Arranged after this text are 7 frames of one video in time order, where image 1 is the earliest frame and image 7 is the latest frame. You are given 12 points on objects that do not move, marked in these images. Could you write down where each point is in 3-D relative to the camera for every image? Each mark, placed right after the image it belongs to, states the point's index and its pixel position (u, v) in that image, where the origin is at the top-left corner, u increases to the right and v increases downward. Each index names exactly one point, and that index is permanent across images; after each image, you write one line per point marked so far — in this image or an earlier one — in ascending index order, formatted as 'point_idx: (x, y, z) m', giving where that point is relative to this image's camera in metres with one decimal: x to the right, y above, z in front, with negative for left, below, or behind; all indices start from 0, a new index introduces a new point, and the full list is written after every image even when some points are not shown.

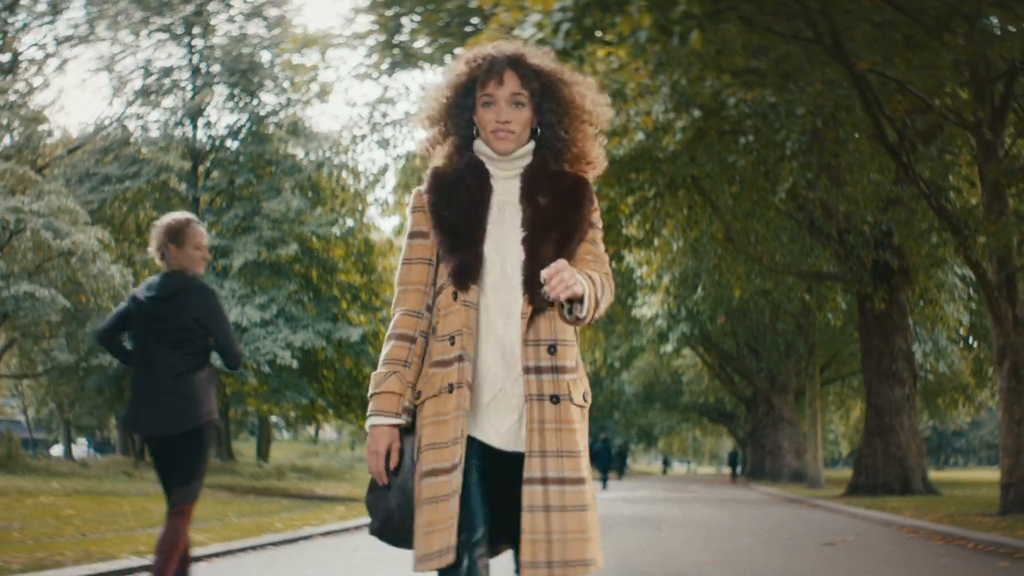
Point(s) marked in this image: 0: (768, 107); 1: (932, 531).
0: (+3.4, +2.4, +17.8) m
1: (+4.0, -2.3, +12.8) m
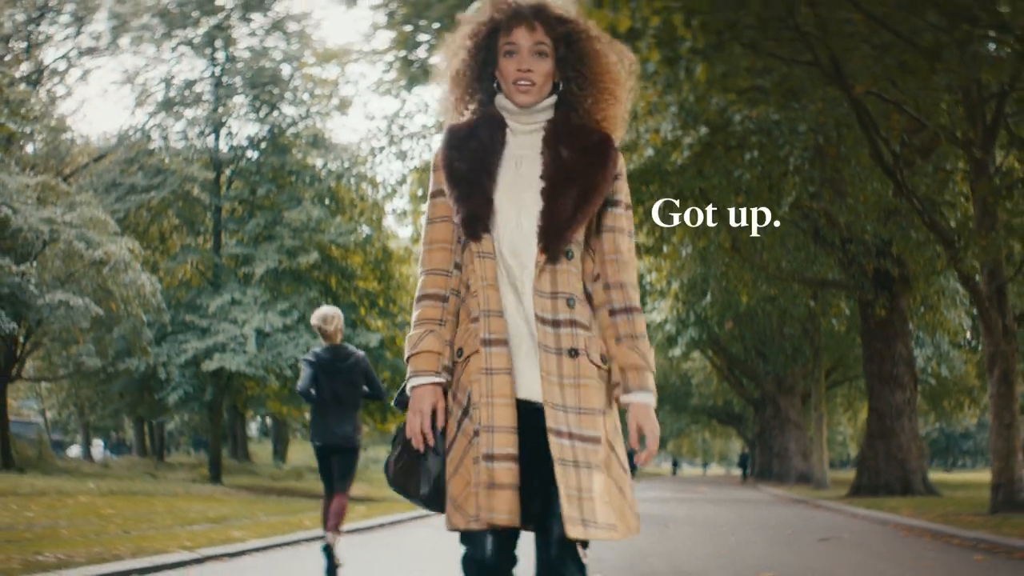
0: (+3.6, +2.3, +18.6) m
1: (+4.2, -2.4, +13.5) m
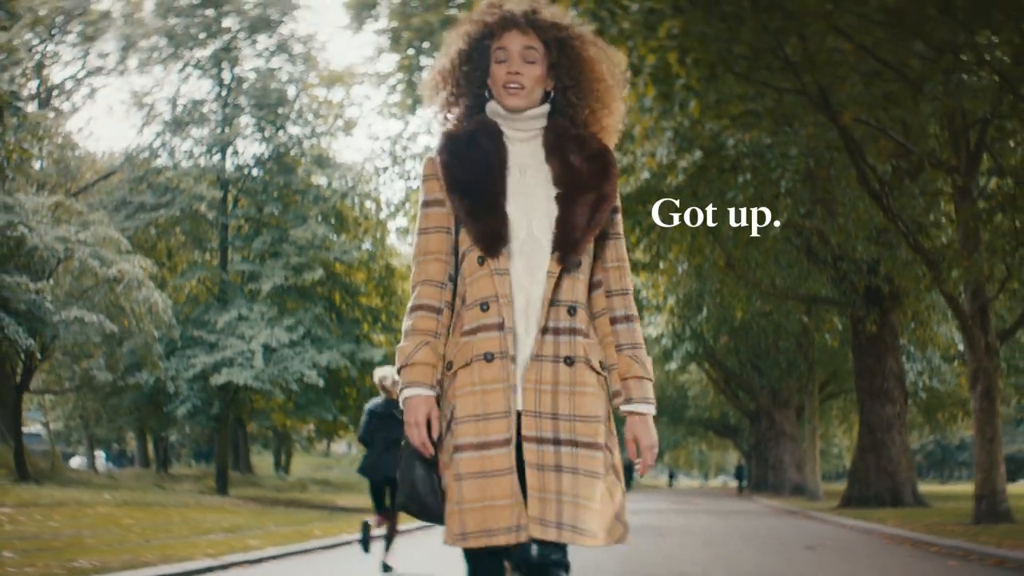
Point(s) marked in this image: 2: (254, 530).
0: (+3.6, +2.0, +19.3) m
1: (+4.2, -2.6, +14.2) m
2: (-3.0, -2.8, +15.8) m
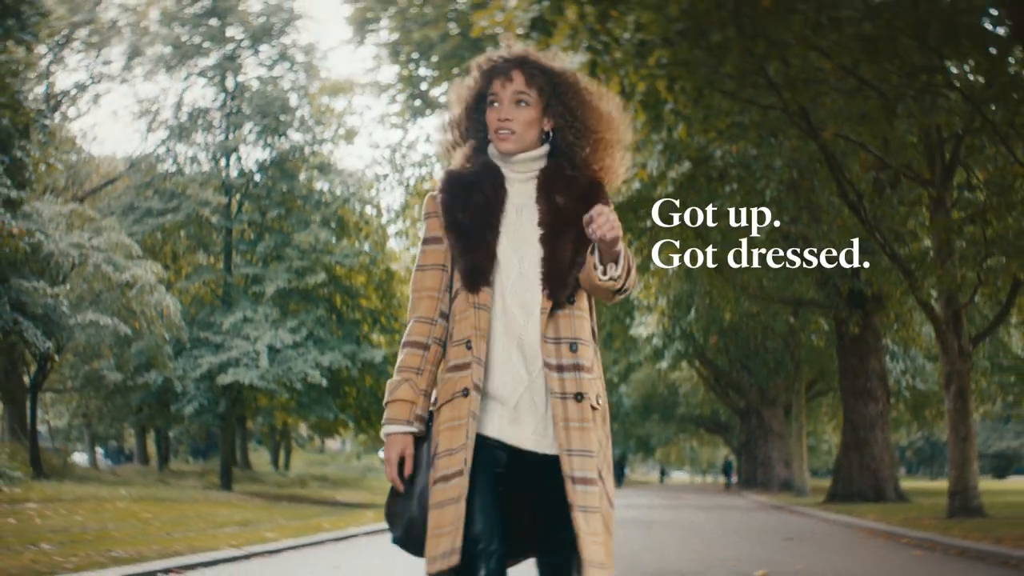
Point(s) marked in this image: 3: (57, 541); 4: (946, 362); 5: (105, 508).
0: (+3.5, +1.9, +20.2) m
1: (+4.2, -2.7, +15.1) m
2: (-3.0, -2.9, +16.7) m
3: (-4.2, -2.3, +12.5) m
4: (+5.9, -1.0, +18.3) m
5: (-4.9, -2.7, +16.3) m
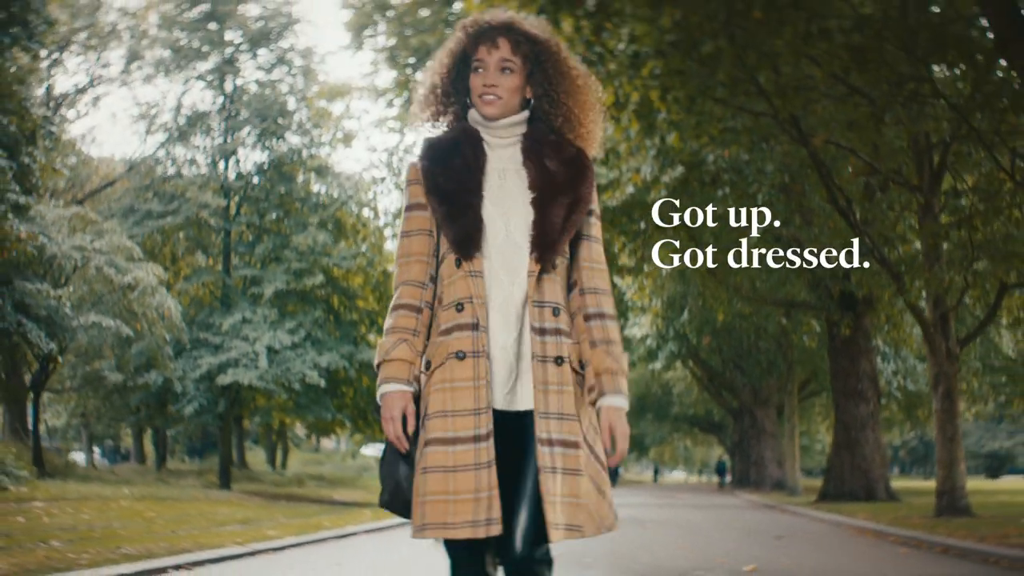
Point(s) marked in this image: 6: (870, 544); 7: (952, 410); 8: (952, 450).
0: (+3.5, +1.9, +20.5) m
1: (+4.1, -2.8, +15.4) m
2: (-3.1, -2.9, +17.0) m
3: (-4.2, -2.4, +12.8) m
4: (+5.8, -1.0, +18.7) m
5: (-4.9, -2.7, +16.6) m
6: (+3.4, -2.4, +12.7) m
7: (+6.0, -1.7, +18.5) m
8: (+6.0, -2.2, +18.3) m
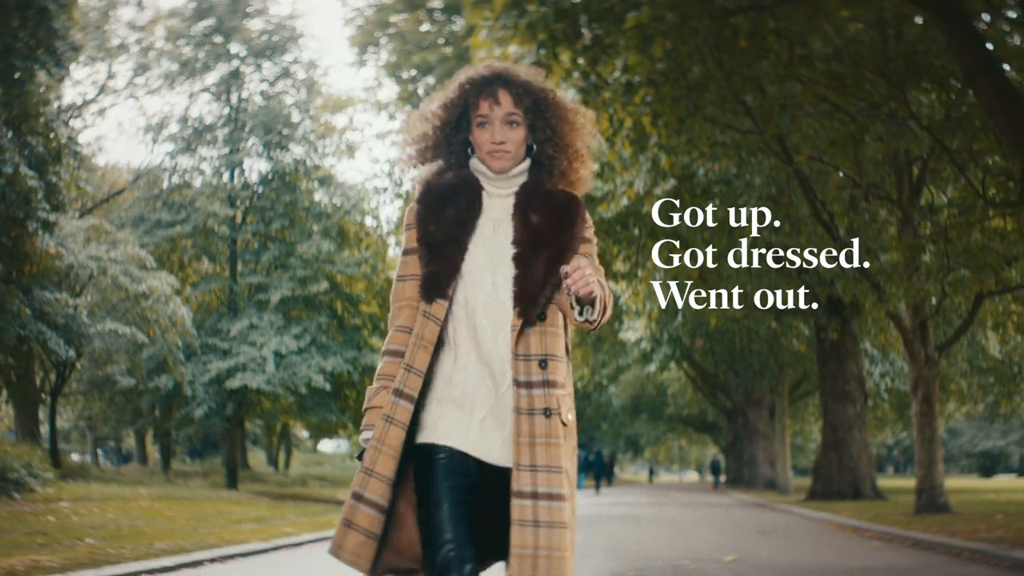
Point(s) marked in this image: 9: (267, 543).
0: (+3.5, +1.8, +21.4) m
1: (+4.1, -2.9, +16.4) m
2: (-3.1, -3.1, +17.9) m
3: (-4.2, -2.5, +13.7) m
4: (+5.8, -1.2, +19.6) m
5: (-4.9, -2.8, +17.5) m
6: (+3.4, -2.6, +13.7) m
7: (+6.0, -1.8, +19.4) m
8: (+6.0, -2.3, +19.2) m
9: (-2.3, -2.4, +12.6) m
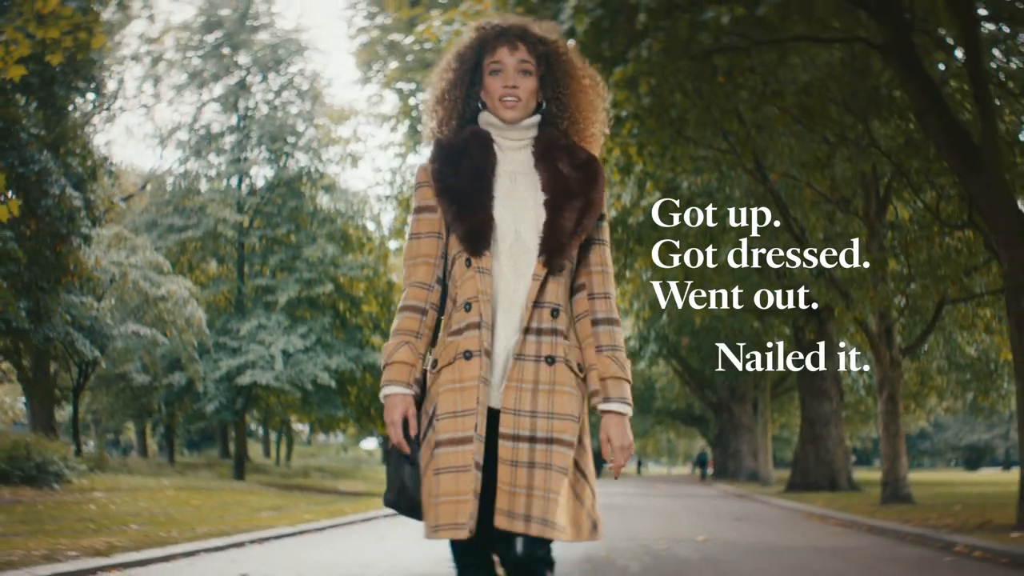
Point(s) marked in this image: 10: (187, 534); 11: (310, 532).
0: (+3.4, +1.7, +23.0) m
1: (+4.1, -3.0, +17.9) m
2: (-3.1, -3.2, +19.4) m
3: (-4.2, -2.6, +15.2) m
4: (+5.8, -1.3, +21.2) m
5: (-5.0, -2.9, +19.0) m
6: (+3.4, -2.7, +15.2) m
7: (+5.9, -1.9, +21.0) m
8: (+5.9, -2.4, +20.8) m
9: (-2.3, -2.5, +14.2) m
10: (-3.2, -2.4, +13.0) m
11: (-2.1, -2.6, +14.4) m
